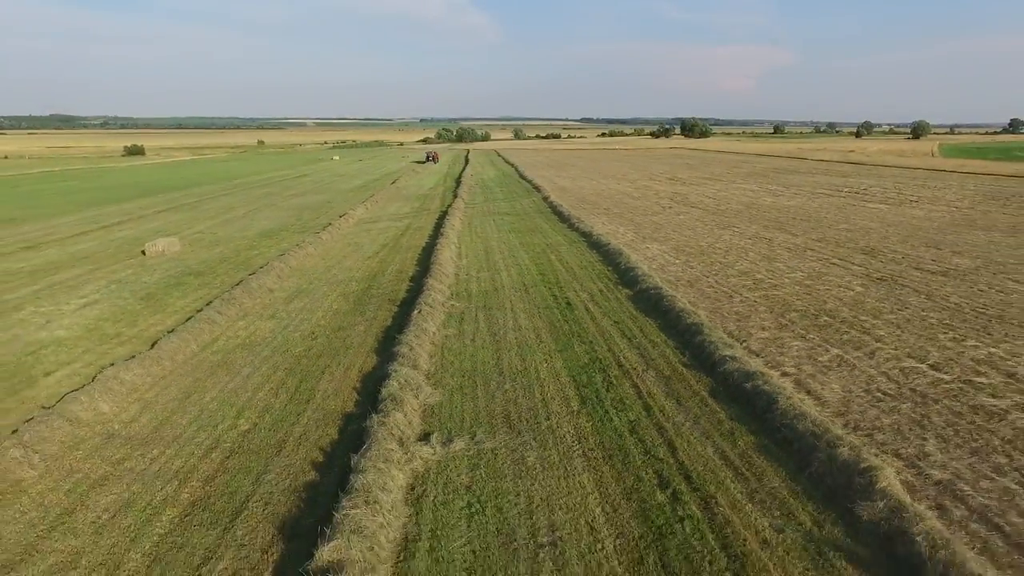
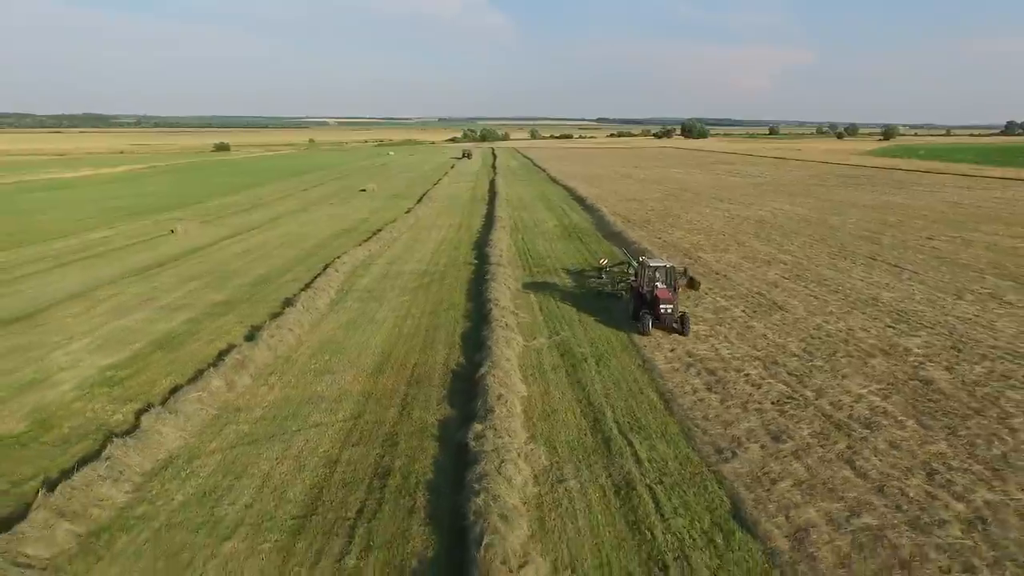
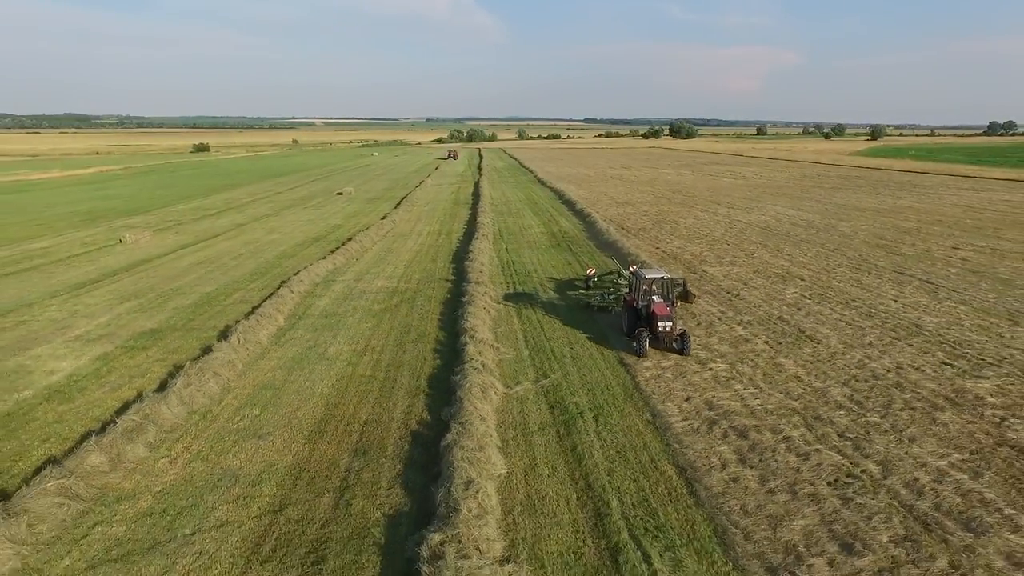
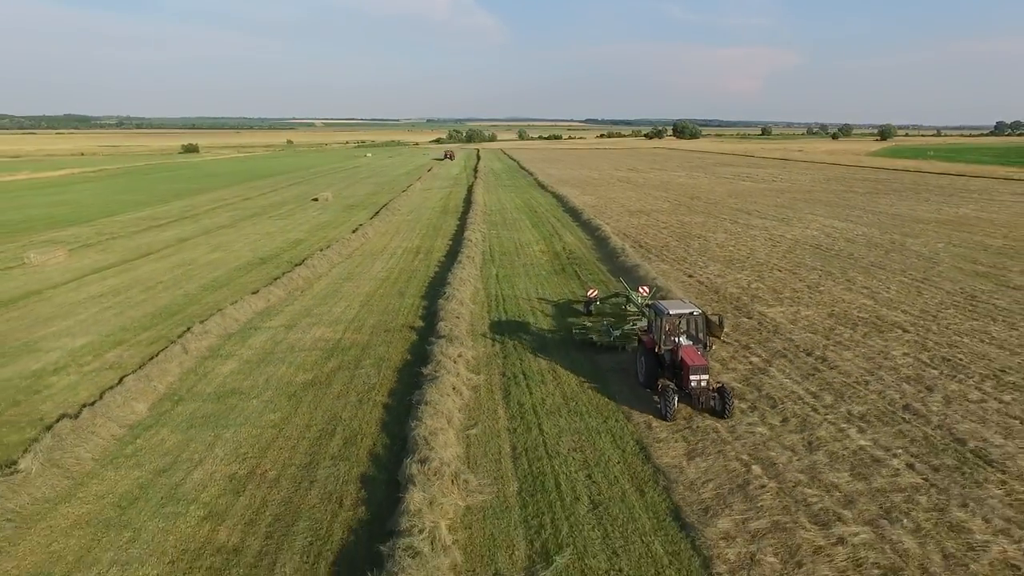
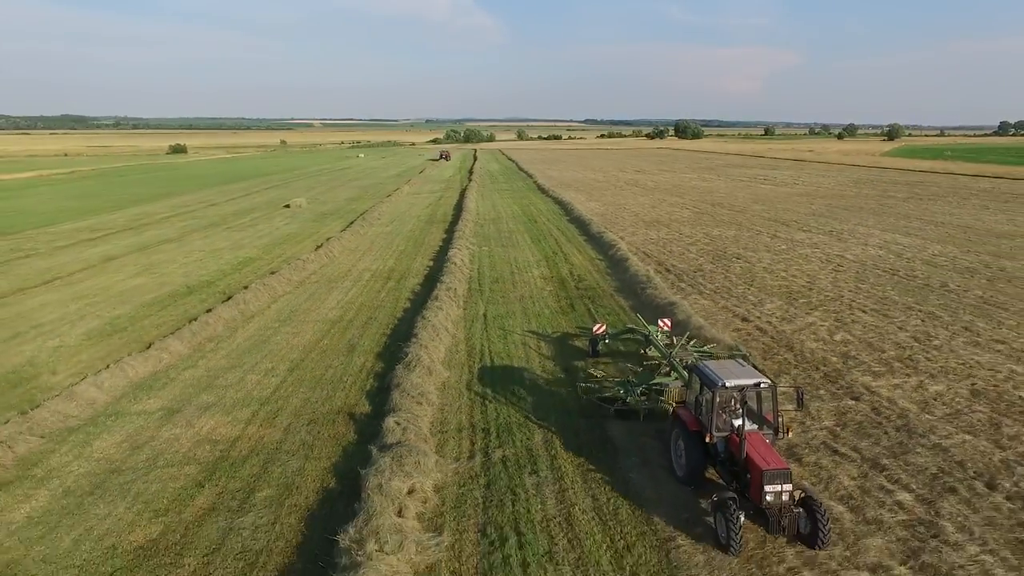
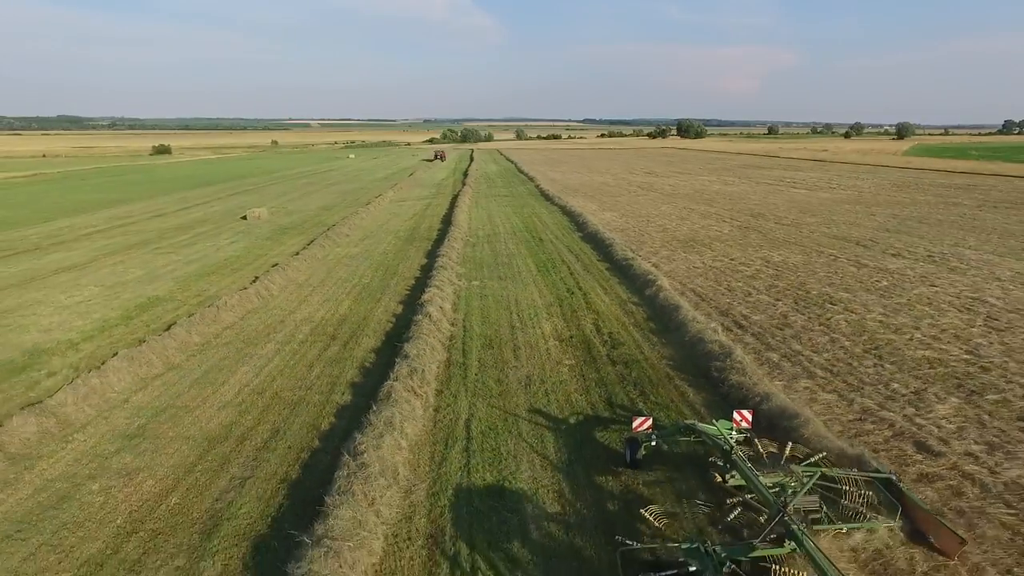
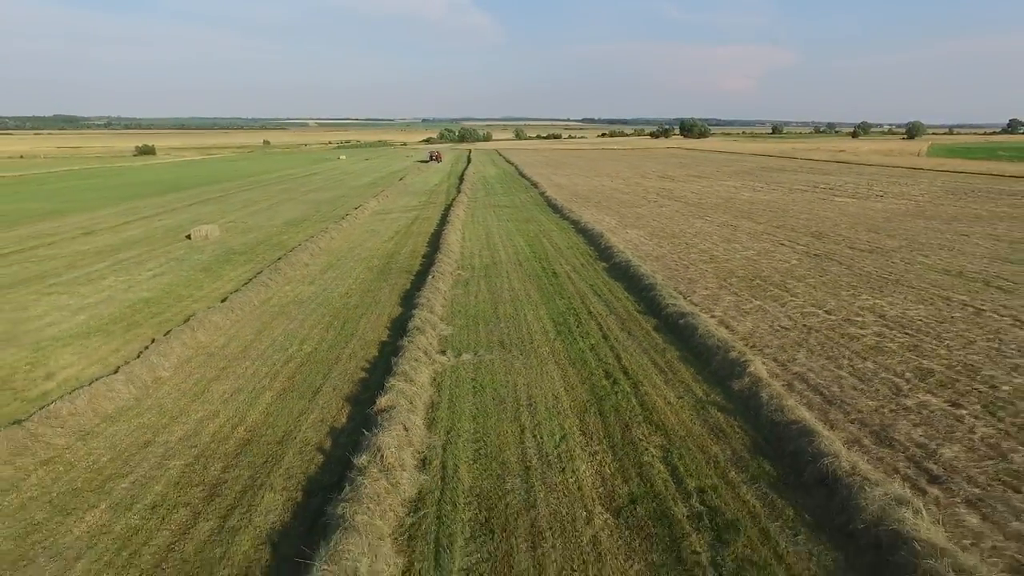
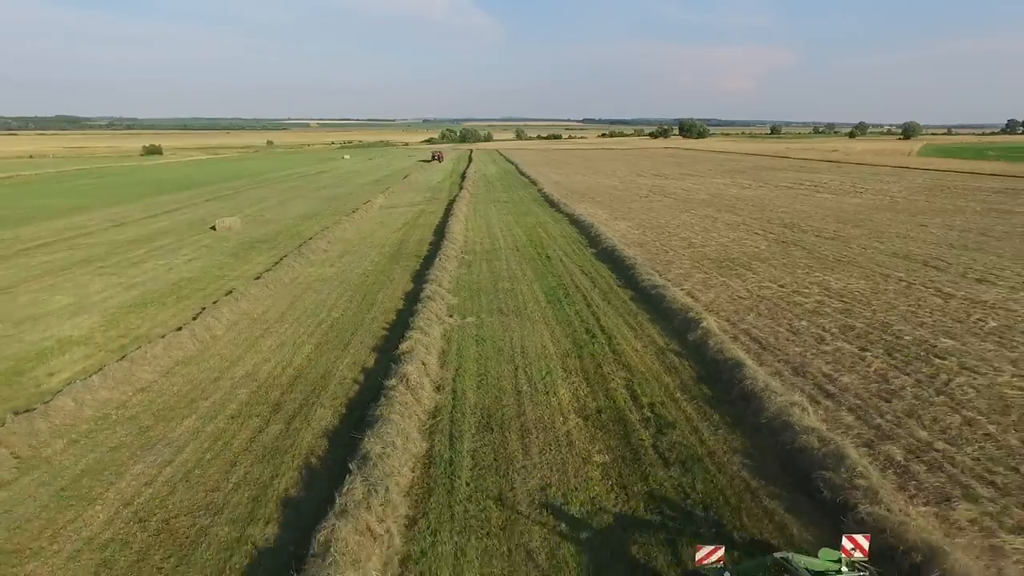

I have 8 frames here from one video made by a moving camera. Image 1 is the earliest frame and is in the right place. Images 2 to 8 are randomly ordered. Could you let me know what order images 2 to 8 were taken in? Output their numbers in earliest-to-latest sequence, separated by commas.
7, 8, 6, 5, 4, 3, 2
